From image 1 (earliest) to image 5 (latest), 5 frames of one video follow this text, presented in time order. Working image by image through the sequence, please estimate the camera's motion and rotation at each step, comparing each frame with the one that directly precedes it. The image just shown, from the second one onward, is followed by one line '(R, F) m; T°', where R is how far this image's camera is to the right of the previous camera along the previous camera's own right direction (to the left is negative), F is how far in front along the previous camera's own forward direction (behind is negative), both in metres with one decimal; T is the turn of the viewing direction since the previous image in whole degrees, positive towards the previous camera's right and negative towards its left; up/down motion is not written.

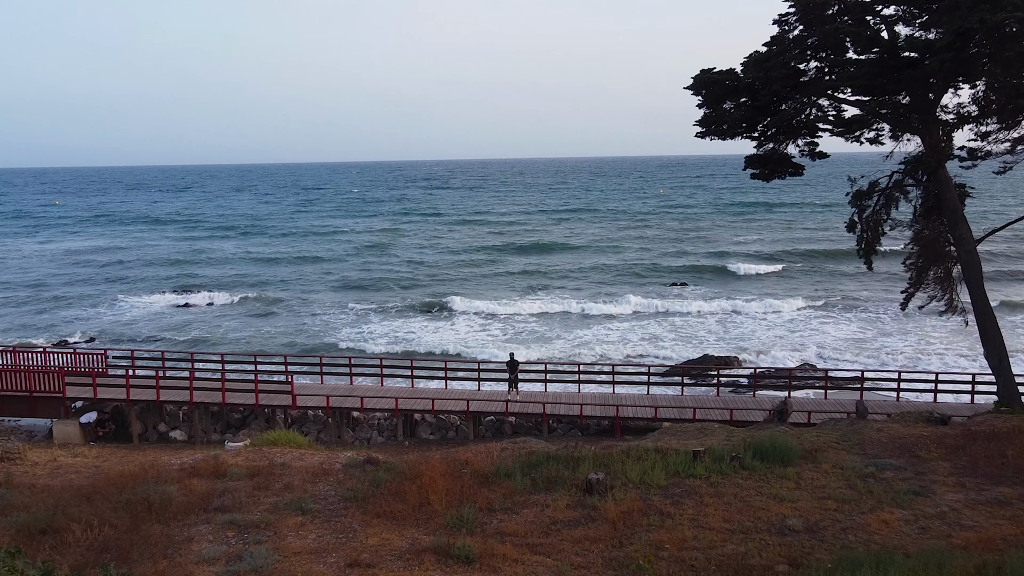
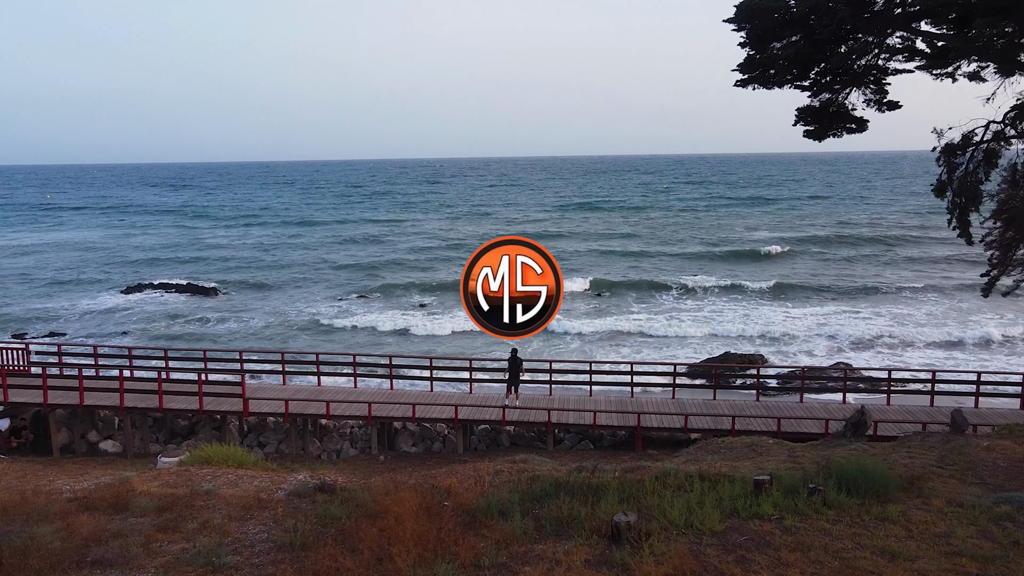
(0.0, +2.8) m; 0°
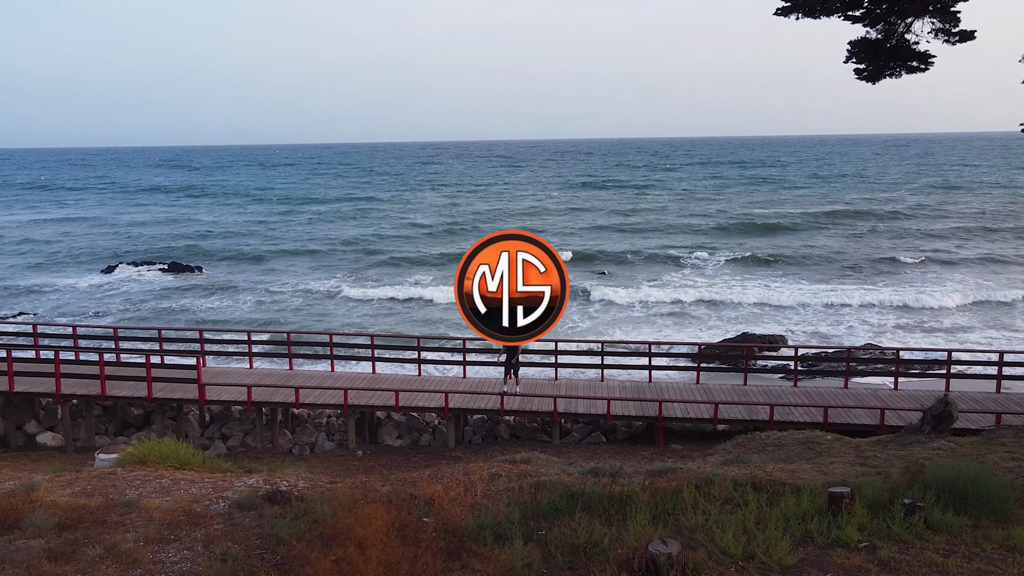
(0.0, +1.9) m; 0°
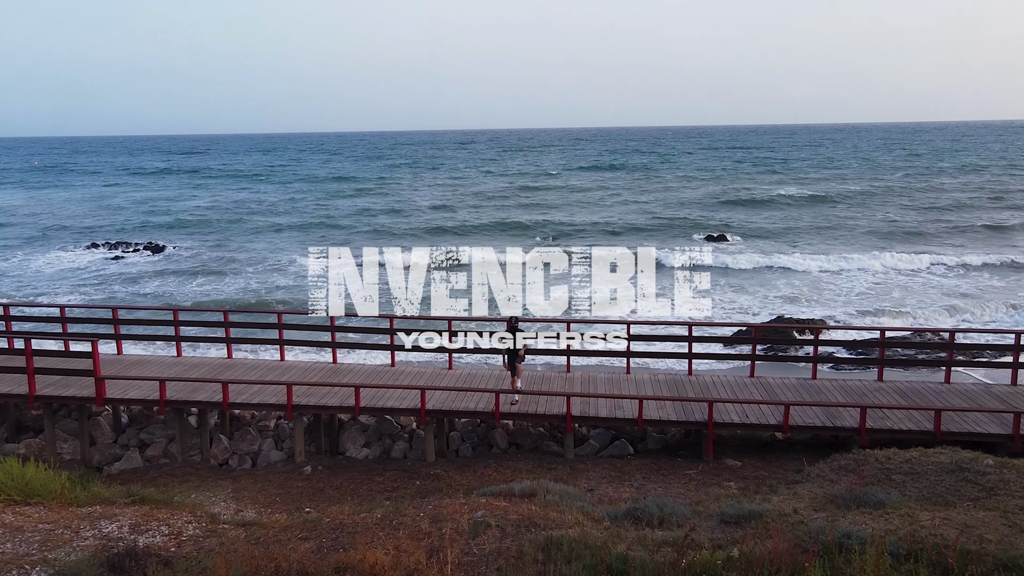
(0.0, +2.8) m; 0°
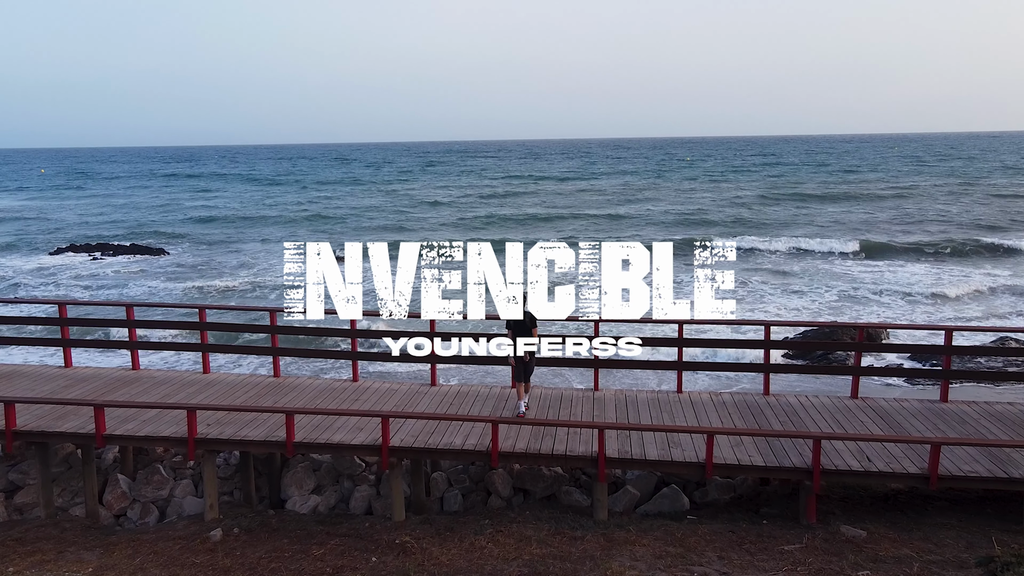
(0.0, +2.7) m; -1°
